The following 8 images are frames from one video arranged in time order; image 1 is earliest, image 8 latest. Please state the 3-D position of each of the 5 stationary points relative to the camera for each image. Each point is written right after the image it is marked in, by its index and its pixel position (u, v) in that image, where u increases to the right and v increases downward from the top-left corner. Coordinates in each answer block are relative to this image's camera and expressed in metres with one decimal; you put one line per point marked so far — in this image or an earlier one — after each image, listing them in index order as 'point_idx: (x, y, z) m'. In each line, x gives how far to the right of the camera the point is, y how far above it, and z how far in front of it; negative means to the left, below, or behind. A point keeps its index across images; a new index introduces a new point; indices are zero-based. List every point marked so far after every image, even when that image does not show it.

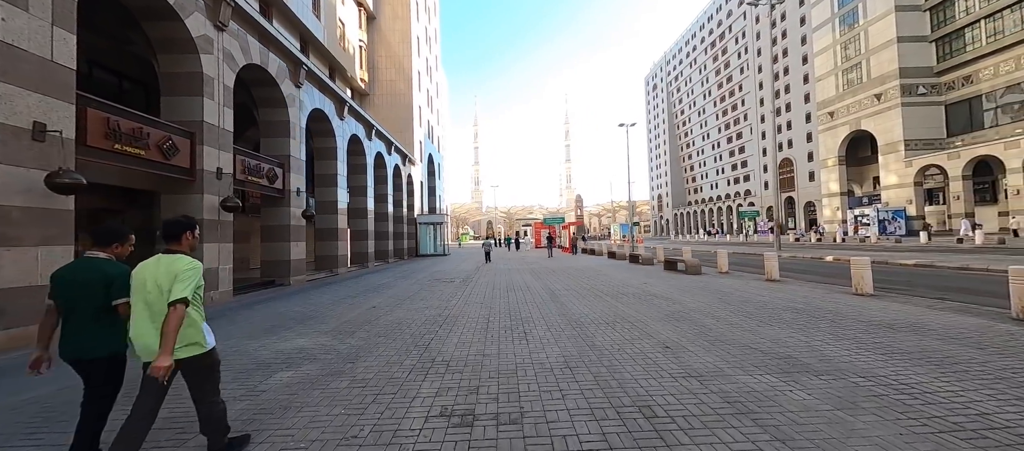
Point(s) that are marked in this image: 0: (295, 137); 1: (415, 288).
0: (-9.3, +3.8, +15.0) m
1: (-3.6, -2.4, +13.4) m
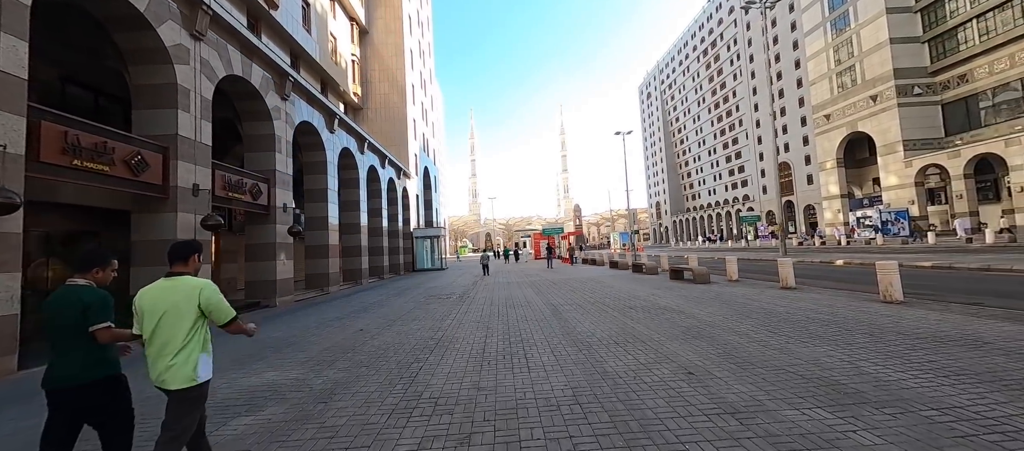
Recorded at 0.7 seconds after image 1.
0: (-9.5, +3.1, +14.3) m
1: (-3.6, -2.9, +12.6) m
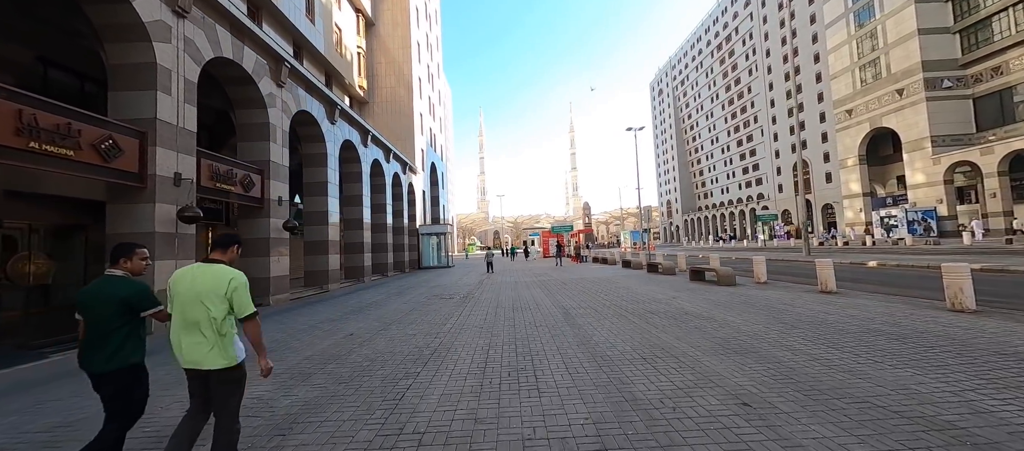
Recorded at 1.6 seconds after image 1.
0: (-9.1, +3.3, +13.6) m
1: (-3.4, -2.7, +11.7) m
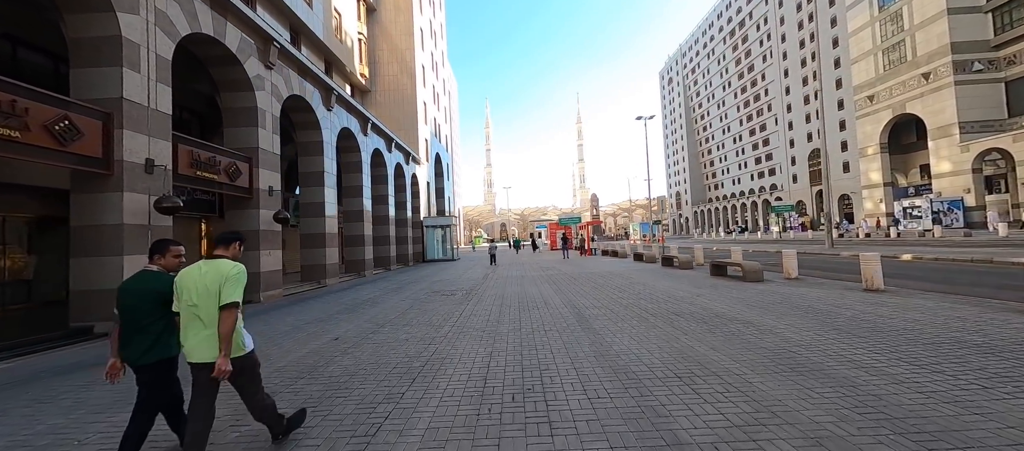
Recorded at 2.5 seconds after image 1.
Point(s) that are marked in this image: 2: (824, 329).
0: (-8.9, +3.6, +12.7) m
1: (-3.2, -2.4, +10.8) m
2: (+5.4, -1.8, +6.0) m
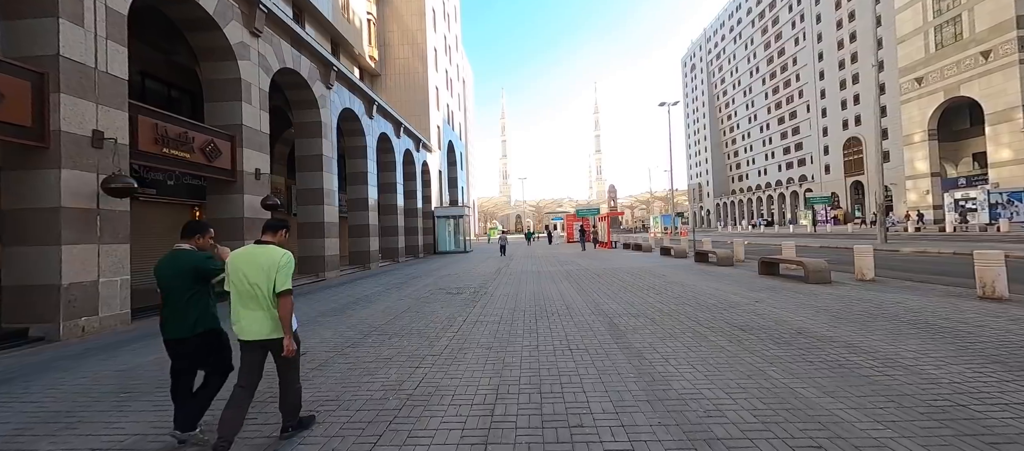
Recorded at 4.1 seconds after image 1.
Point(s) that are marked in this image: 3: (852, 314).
0: (-8.4, +4.0, +11.3) m
1: (-2.8, -2.1, +9.3) m
2: (+5.5, -1.6, +4.2) m
3: (+6.3, -1.6, +6.5) m
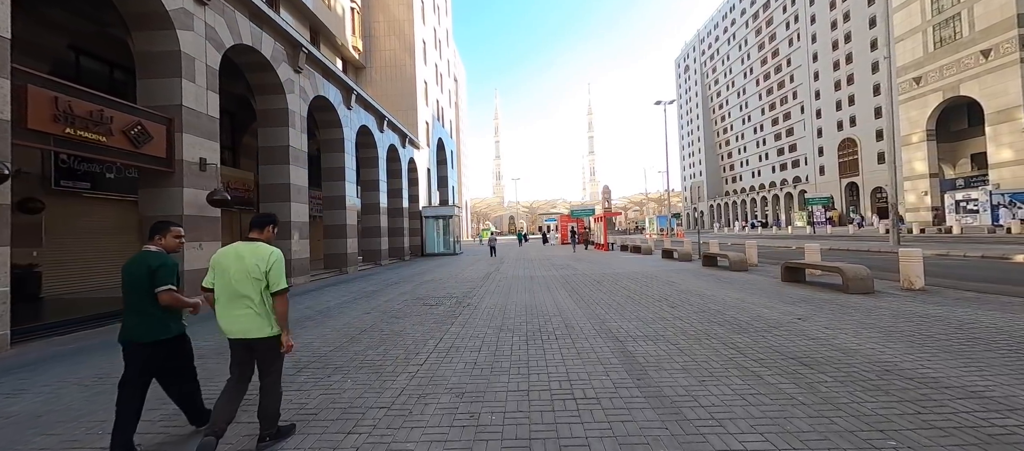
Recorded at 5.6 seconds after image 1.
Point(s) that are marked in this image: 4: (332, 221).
0: (-8.7, +4.0, +9.6) m
1: (-3.1, -2.1, +7.7) m
2: (+5.3, -1.6, +2.7) m
3: (+6.1, -1.6, +5.1) m
4: (-9.2, +0.2, +17.9) m
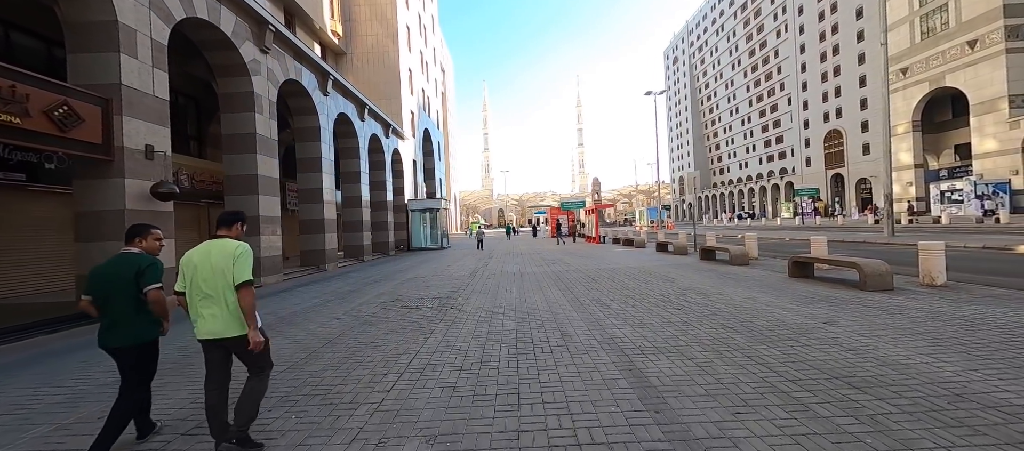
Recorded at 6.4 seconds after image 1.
0: (-9.0, +4.1, +8.4) m
1: (-3.3, -2.0, +6.8) m
2: (+5.3, -1.5, +2.0) m
3: (+5.9, -1.5, +4.4) m
4: (-9.7, +0.5, +16.8) m
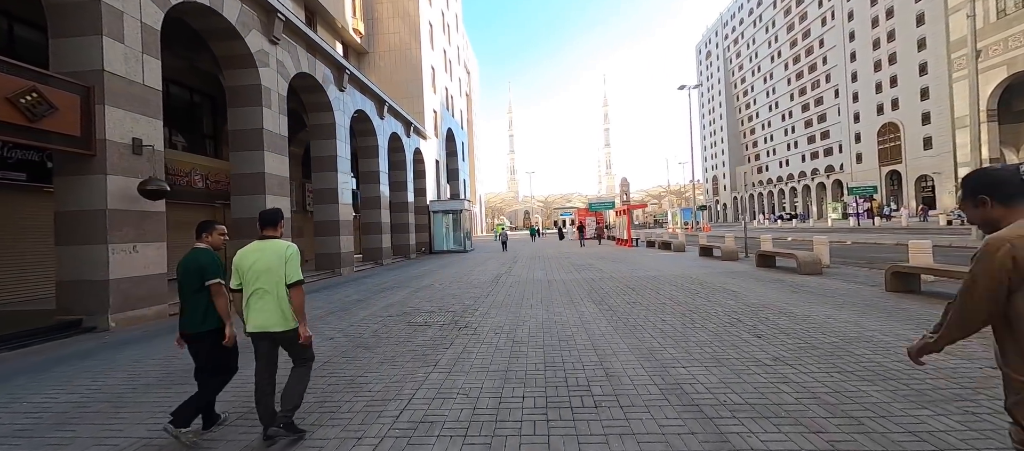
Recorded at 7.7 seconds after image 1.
0: (-8.5, +4.1, +7.7) m
1: (-2.9, -2.0, +5.6) m
2: (+5.3, -1.5, +0.3) m
3: (+6.1, -1.5, +2.6) m
4: (-8.6, +0.4, +16.0) m
